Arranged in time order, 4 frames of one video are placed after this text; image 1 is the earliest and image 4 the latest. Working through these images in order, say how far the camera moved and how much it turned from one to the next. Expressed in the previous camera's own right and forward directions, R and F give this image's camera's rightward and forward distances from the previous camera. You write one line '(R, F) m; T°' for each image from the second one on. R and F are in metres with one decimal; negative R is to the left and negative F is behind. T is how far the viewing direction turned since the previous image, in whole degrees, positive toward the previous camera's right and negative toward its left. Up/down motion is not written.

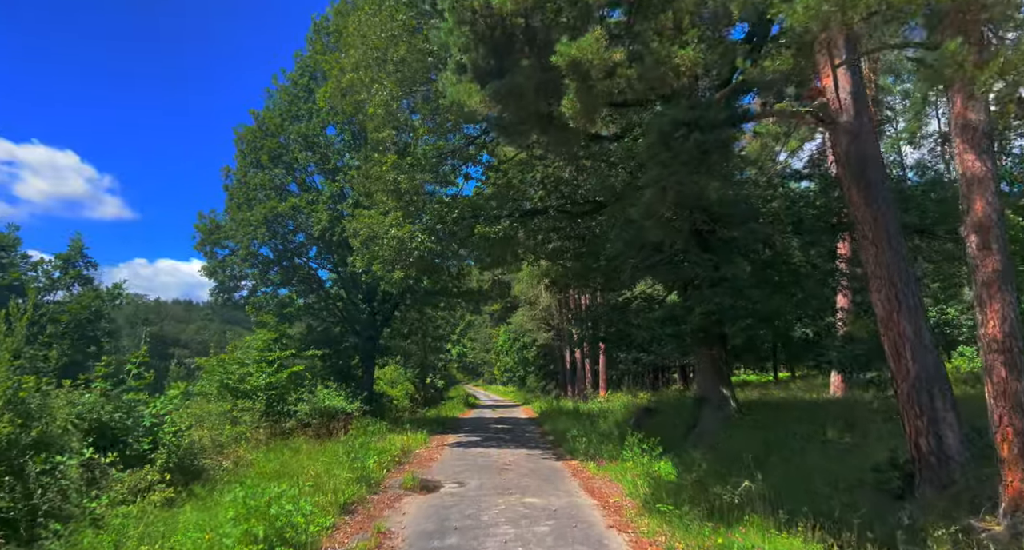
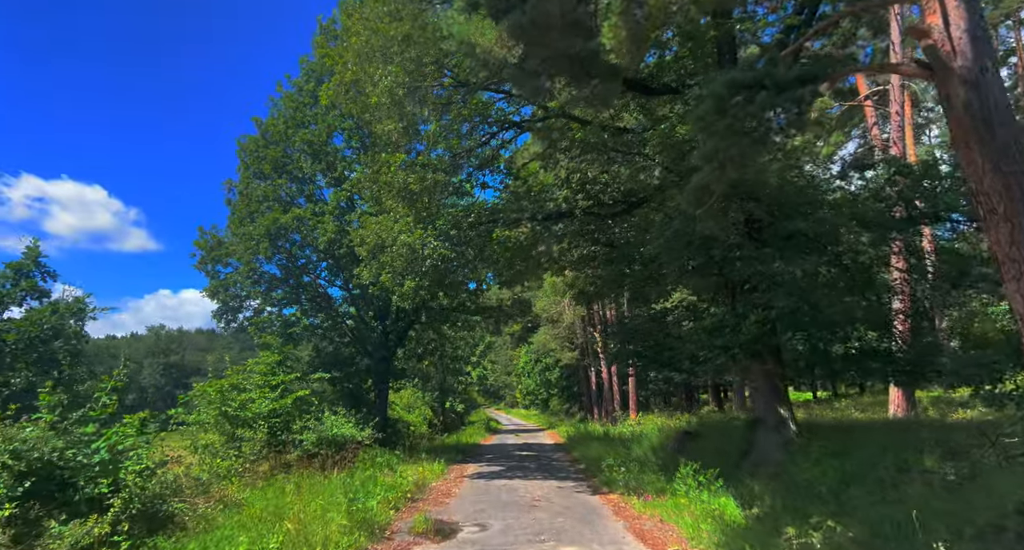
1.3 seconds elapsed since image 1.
(-0.1, +1.5) m; -2°
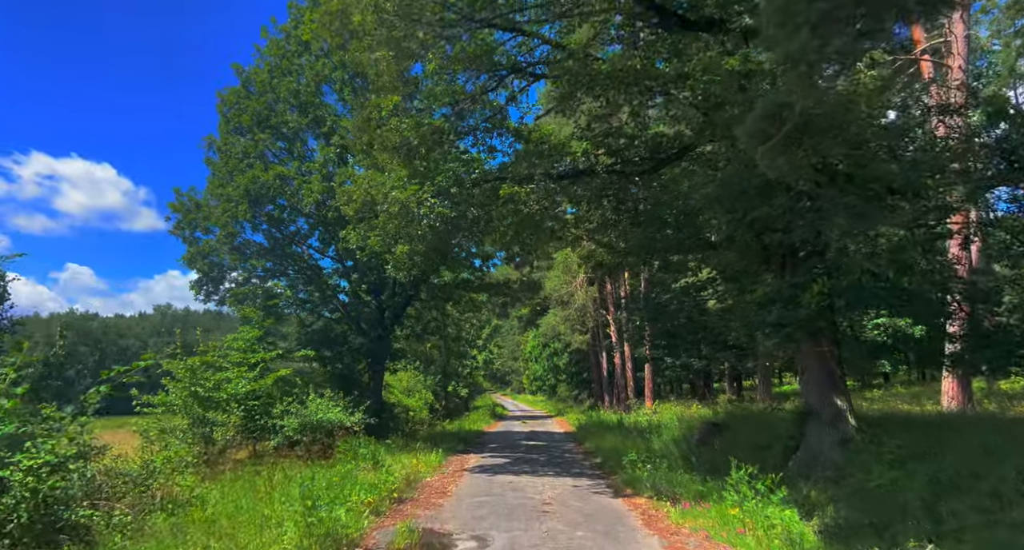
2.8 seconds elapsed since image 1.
(0.0, +1.8) m; -1°
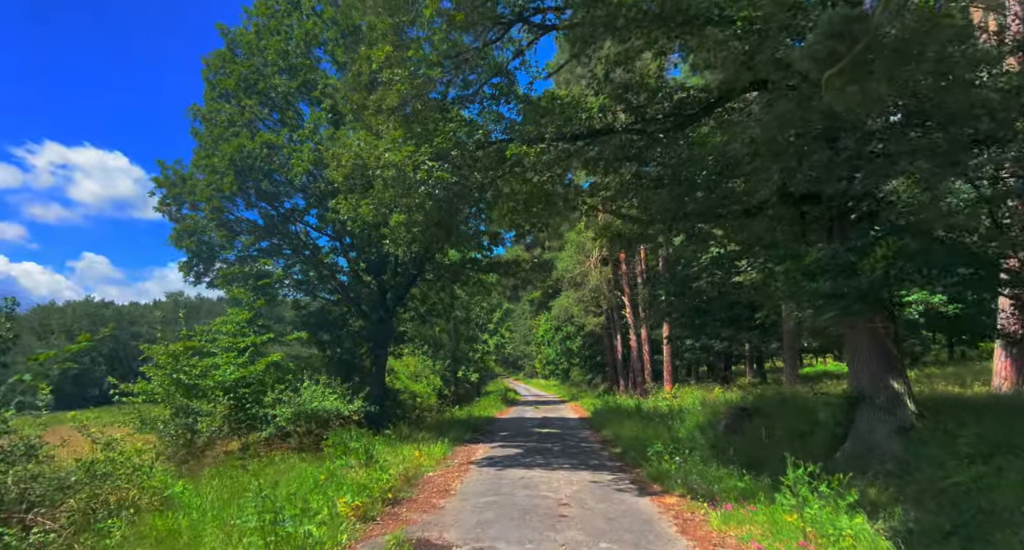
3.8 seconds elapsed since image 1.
(0.0, +1.2) m; -1°
